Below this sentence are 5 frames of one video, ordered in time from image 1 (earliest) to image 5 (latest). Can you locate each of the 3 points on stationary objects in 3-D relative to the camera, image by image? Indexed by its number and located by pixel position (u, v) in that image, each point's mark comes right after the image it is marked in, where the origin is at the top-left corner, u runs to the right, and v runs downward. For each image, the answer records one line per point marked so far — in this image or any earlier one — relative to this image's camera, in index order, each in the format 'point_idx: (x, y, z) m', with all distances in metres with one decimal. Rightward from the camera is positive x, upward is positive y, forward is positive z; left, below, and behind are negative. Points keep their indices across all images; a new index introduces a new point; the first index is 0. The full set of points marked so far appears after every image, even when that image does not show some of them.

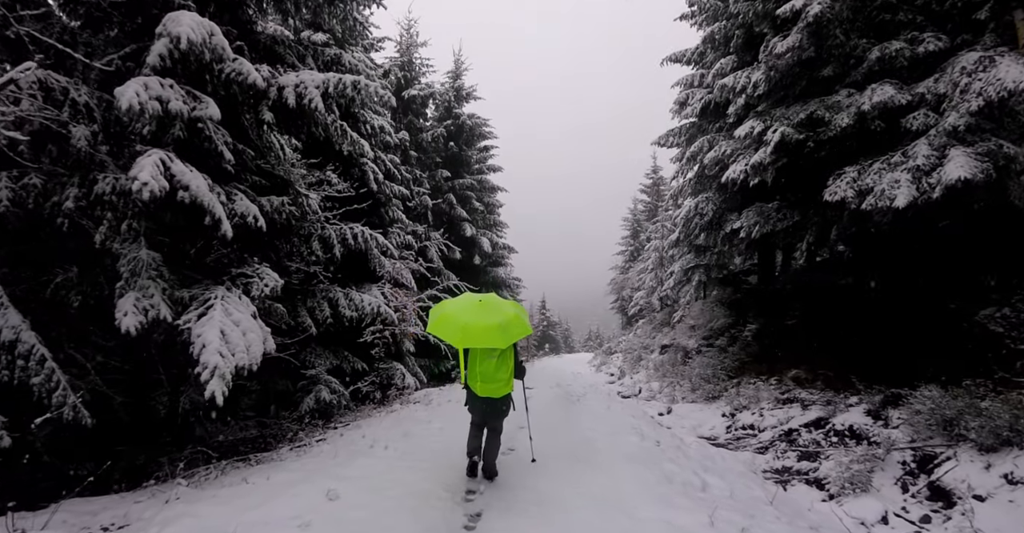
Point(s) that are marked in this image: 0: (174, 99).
0: (-3.7, +1.9, +5.8) m
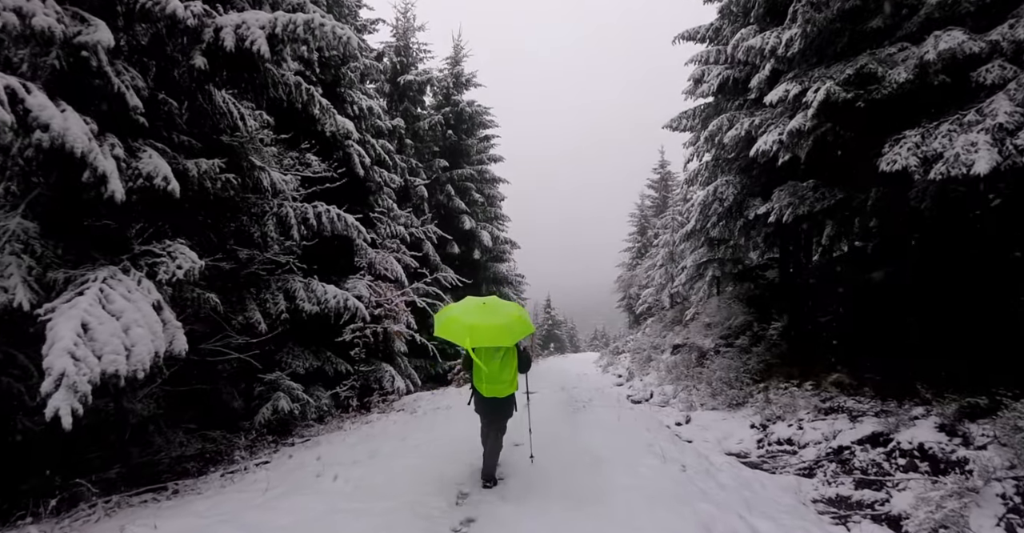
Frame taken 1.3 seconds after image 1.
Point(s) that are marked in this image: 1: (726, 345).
0: (-3.9, +2.1, +4.3) m
1: (+5.8, -2.1, +14.4) m
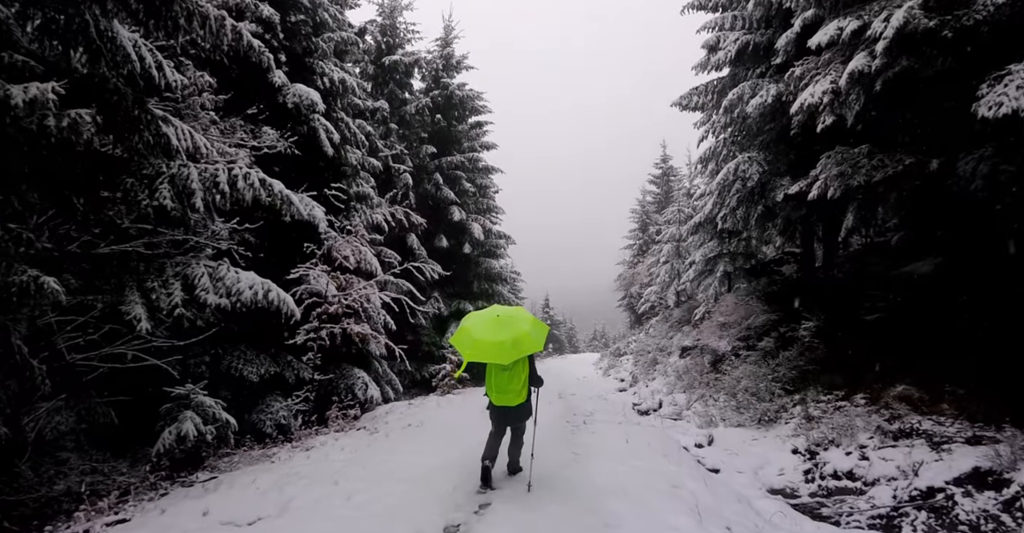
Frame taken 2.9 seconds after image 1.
0: (-4.1, +2.3, +2.5) m
1: (+5.5, -1.9, +12.5) m
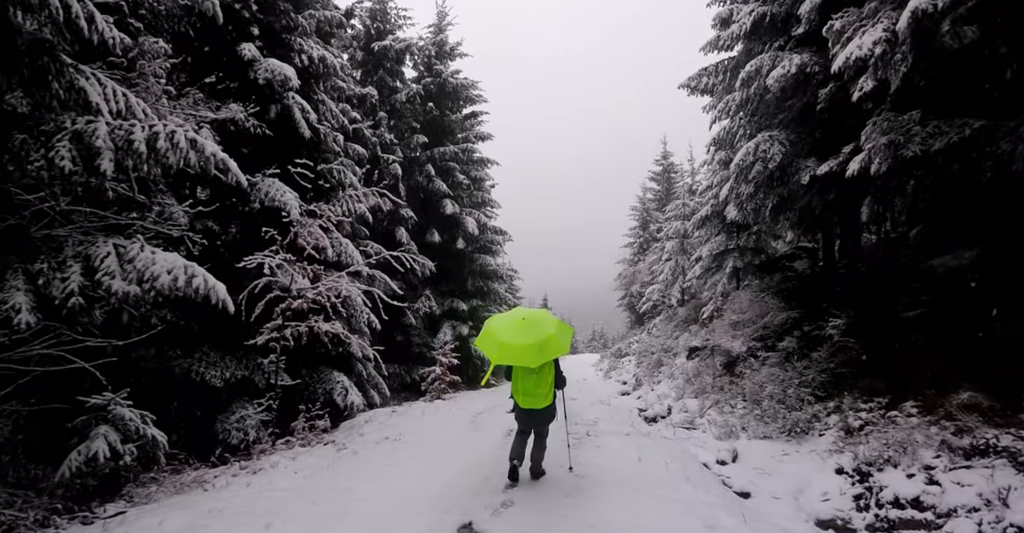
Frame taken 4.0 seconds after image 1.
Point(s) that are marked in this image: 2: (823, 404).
0: (-4.2, +2.5, +1.3) m
1: (+5.4, -1.8, +11.3) m
2: (+4.8, -2.1, +8.1) m
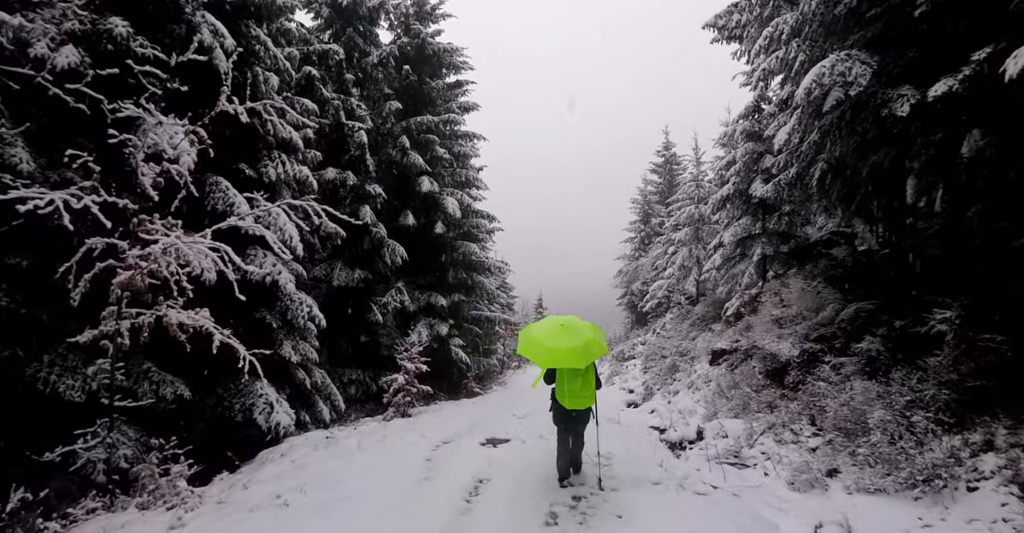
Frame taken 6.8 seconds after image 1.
0: (-4.5, +3.0, -1.6) m
1: (+5.1, -1.4, +8.5) m
2: (+4.5, -1.7, +5.3) m
